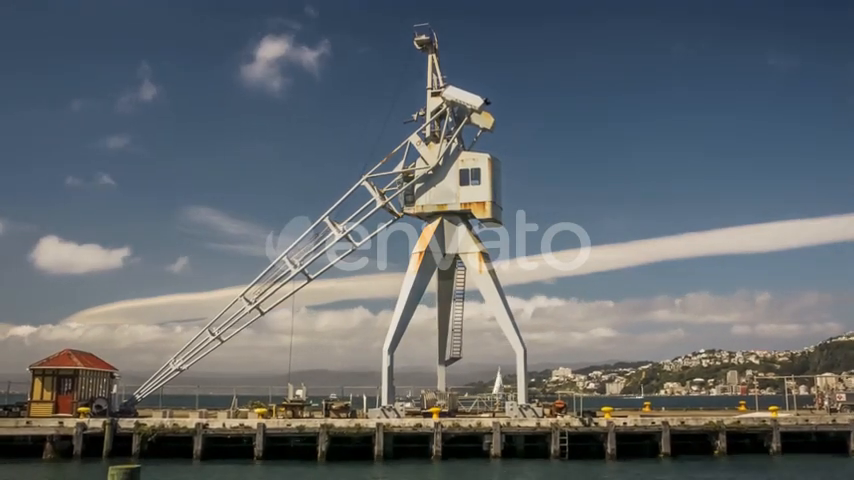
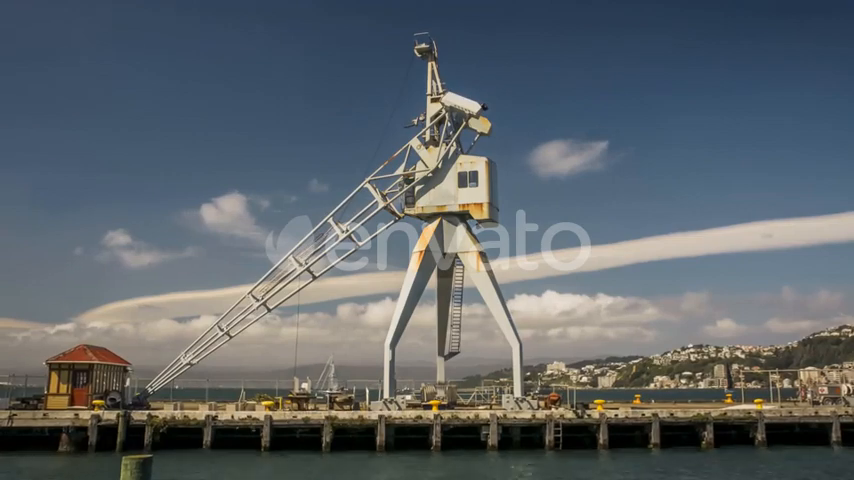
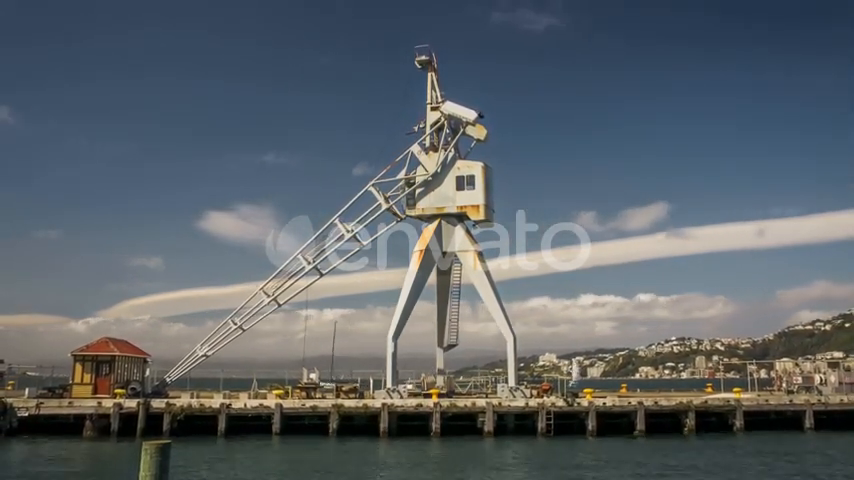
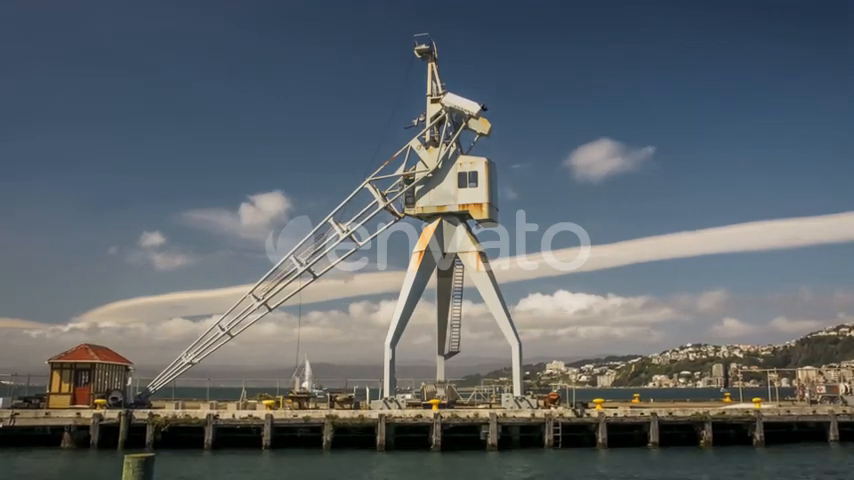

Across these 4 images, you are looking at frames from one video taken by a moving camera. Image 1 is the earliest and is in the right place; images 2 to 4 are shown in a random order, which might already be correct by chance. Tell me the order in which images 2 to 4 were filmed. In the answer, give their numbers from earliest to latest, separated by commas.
2, 4, 3
